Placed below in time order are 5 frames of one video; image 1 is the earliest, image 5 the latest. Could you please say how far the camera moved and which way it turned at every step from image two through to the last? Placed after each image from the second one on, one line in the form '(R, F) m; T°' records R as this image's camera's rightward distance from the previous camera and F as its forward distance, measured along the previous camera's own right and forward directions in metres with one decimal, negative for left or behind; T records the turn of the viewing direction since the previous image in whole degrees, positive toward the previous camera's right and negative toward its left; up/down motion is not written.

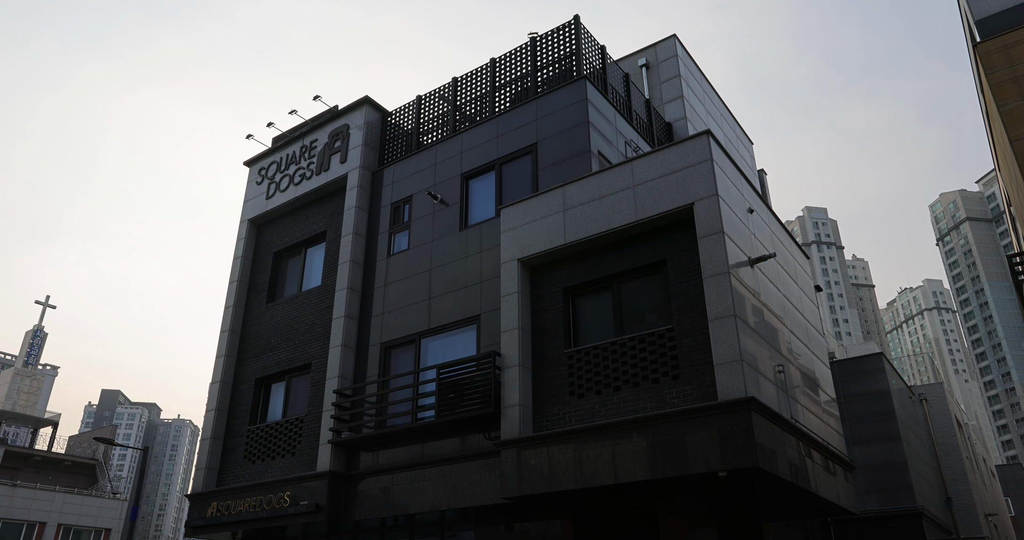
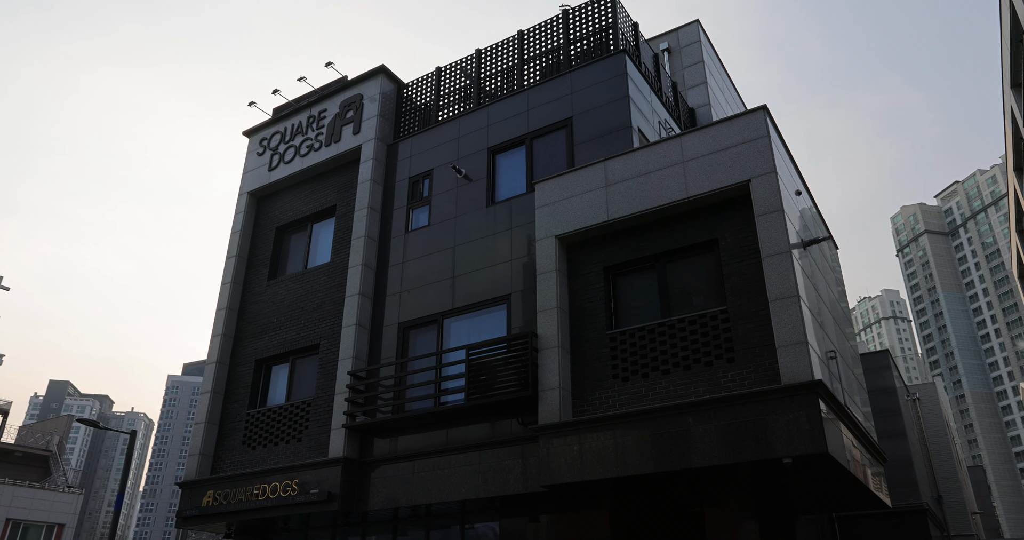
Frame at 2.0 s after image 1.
(-1.4, +0.8) m; +3°
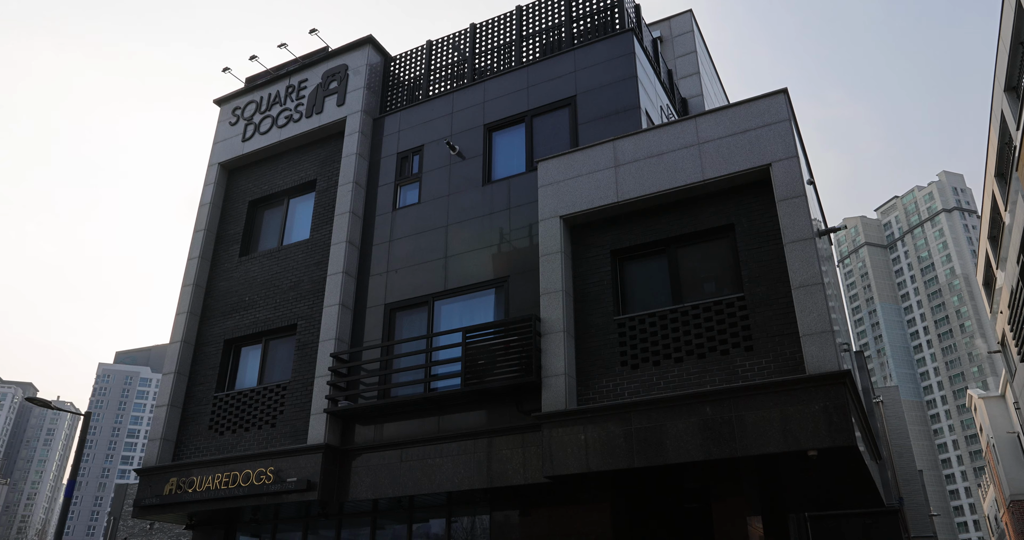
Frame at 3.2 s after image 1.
(-0.9, +0.7) m; +4°
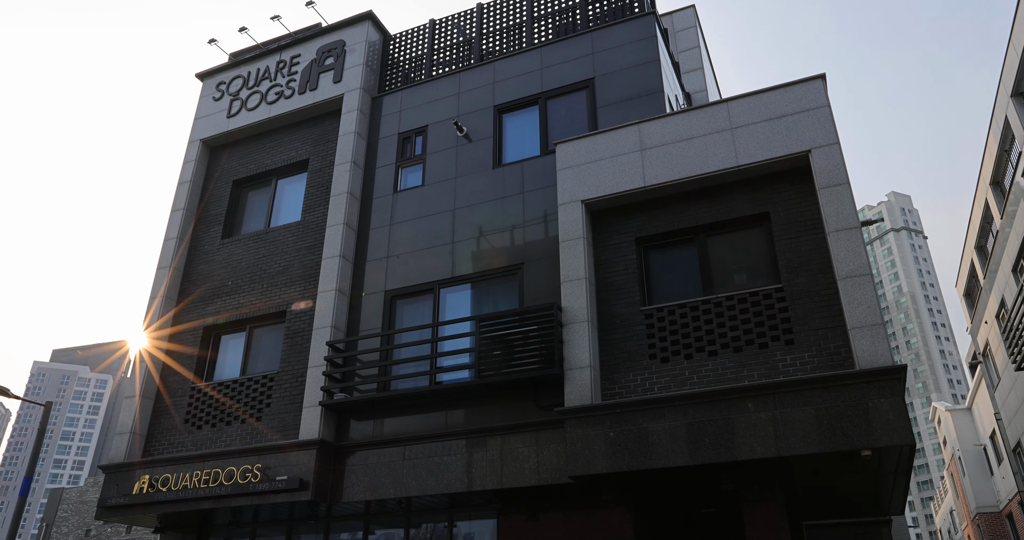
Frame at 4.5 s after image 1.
(-1.0, +0.8) m; +3°
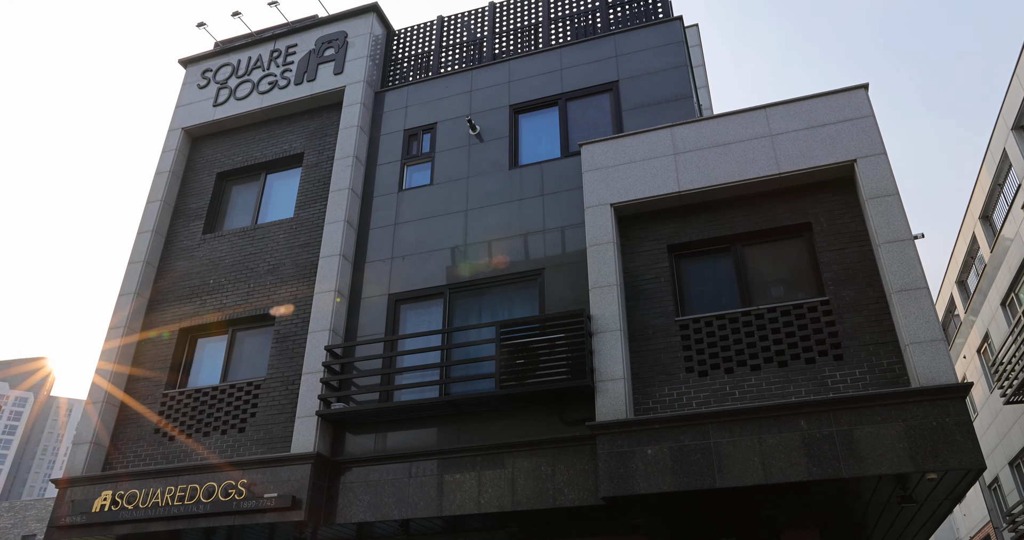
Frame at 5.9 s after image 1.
(-1.2, +0.9) m; +4°
